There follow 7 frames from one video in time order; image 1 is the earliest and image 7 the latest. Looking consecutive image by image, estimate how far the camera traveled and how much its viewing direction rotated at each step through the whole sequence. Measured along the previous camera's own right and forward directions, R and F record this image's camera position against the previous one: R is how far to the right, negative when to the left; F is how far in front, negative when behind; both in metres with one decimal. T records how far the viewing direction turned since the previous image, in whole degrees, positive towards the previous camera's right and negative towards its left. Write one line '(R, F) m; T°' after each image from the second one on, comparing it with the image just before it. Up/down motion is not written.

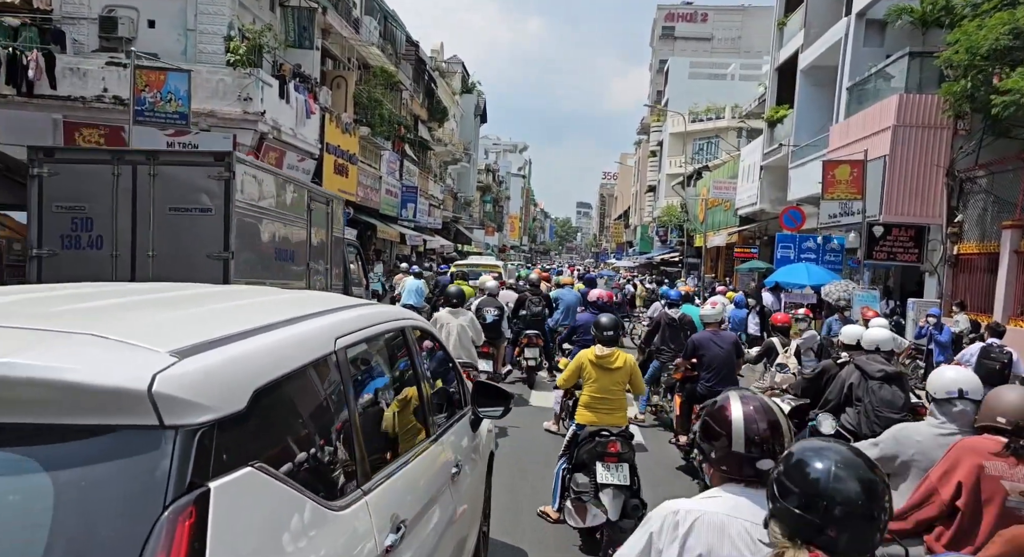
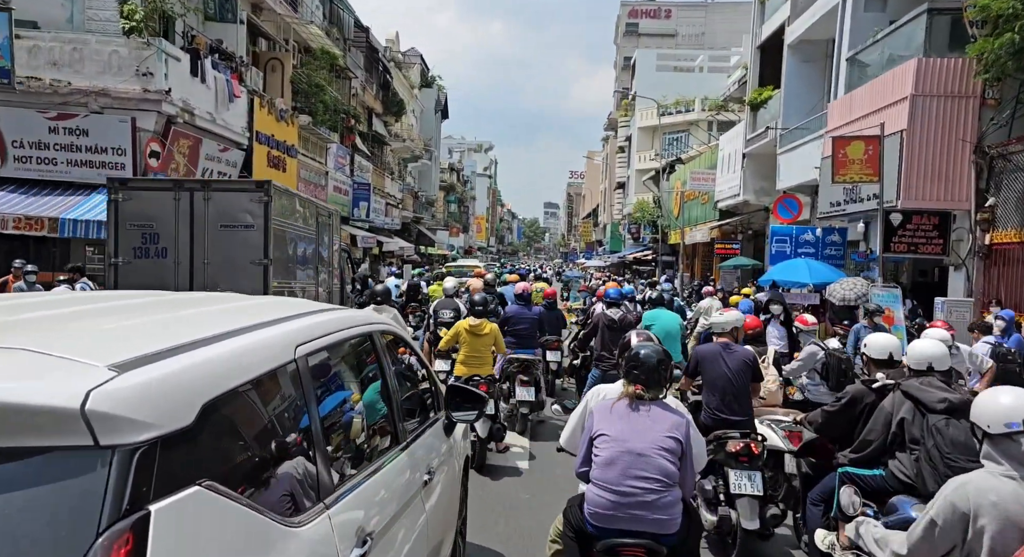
(+0.2, +2.1) m; +2°
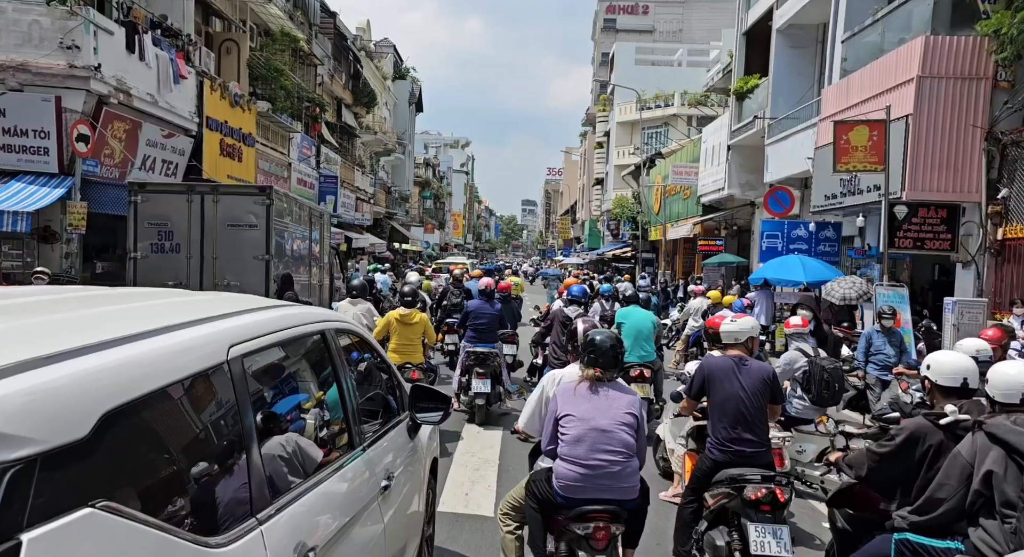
(+0.1, +1.1) m; +2°
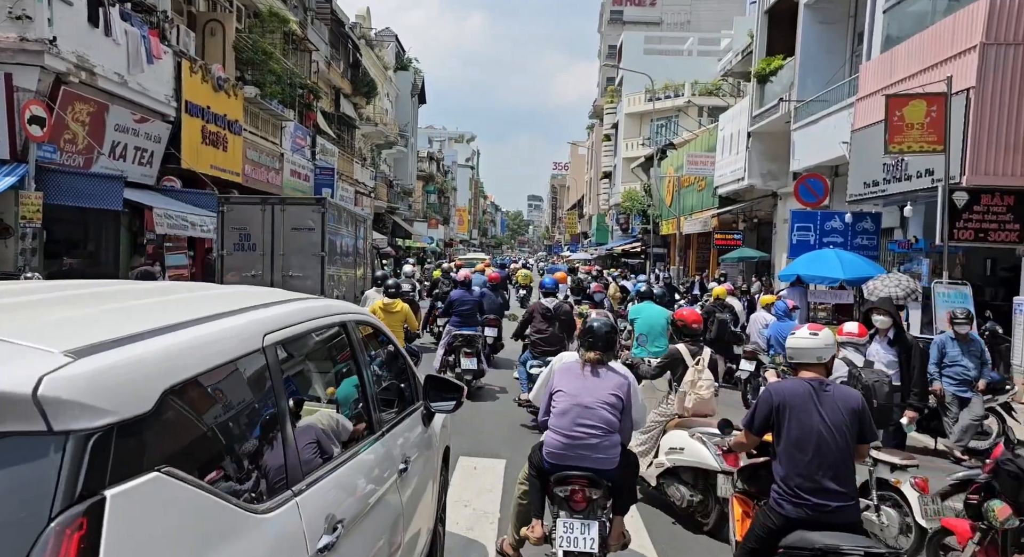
(0.0, +1.2) m; 0°
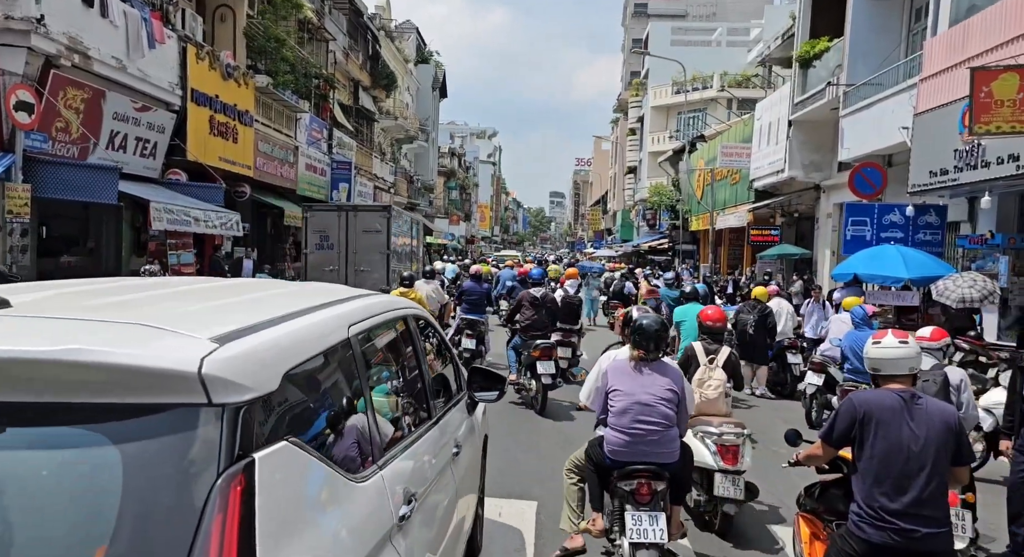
(-0.1, +0.9) m; -2°
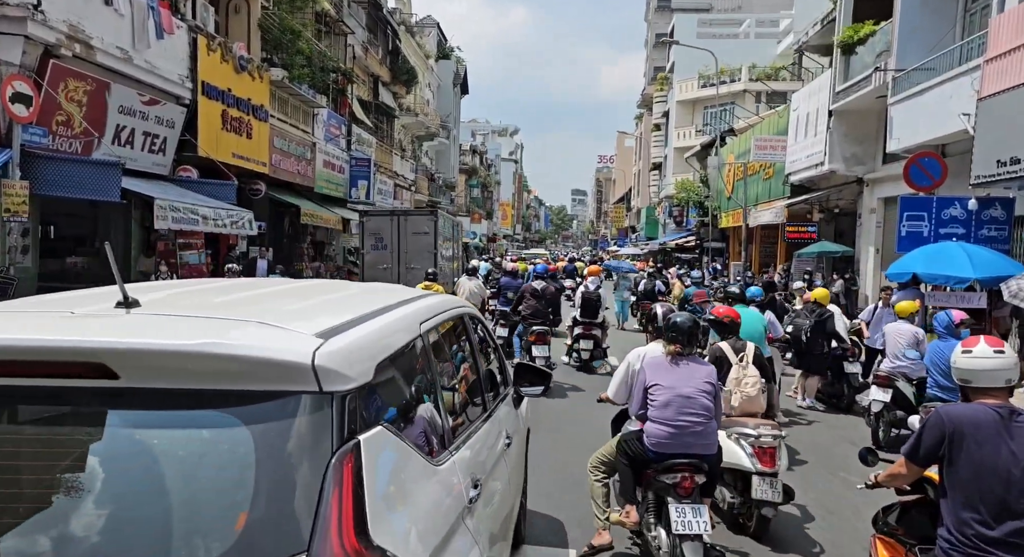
(-0.1, +0.7) m; -2°
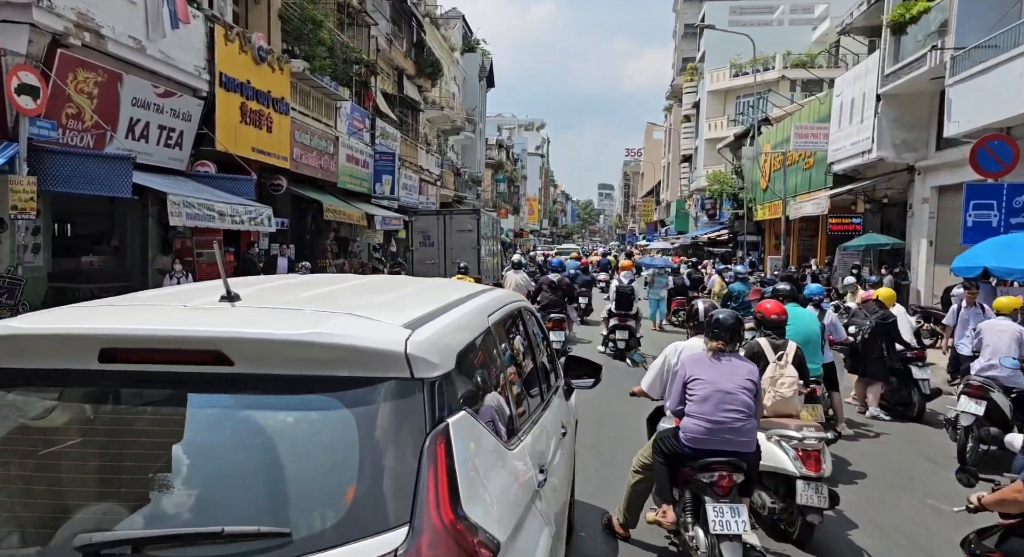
(-0.1, +0.6) m; -2°
